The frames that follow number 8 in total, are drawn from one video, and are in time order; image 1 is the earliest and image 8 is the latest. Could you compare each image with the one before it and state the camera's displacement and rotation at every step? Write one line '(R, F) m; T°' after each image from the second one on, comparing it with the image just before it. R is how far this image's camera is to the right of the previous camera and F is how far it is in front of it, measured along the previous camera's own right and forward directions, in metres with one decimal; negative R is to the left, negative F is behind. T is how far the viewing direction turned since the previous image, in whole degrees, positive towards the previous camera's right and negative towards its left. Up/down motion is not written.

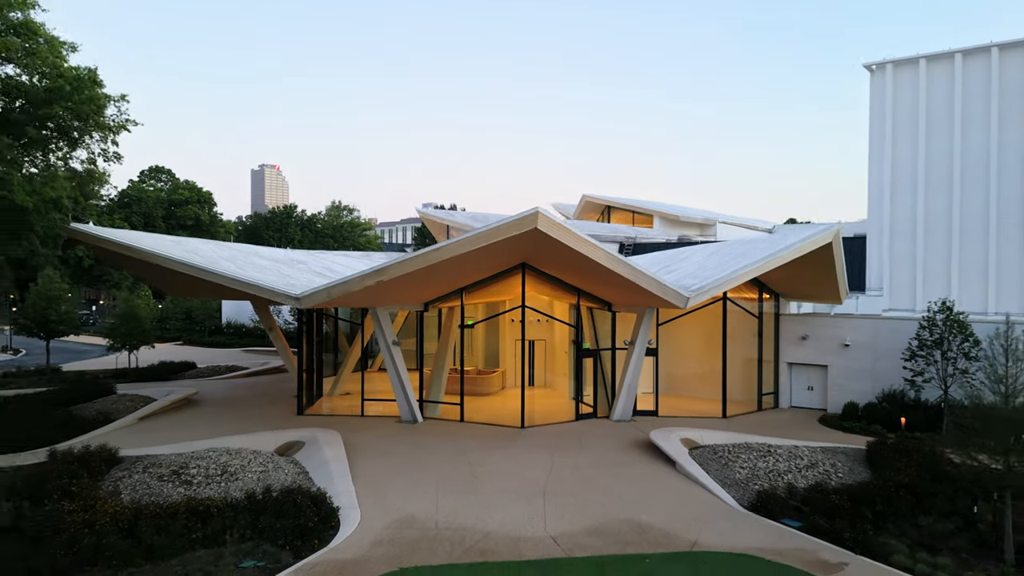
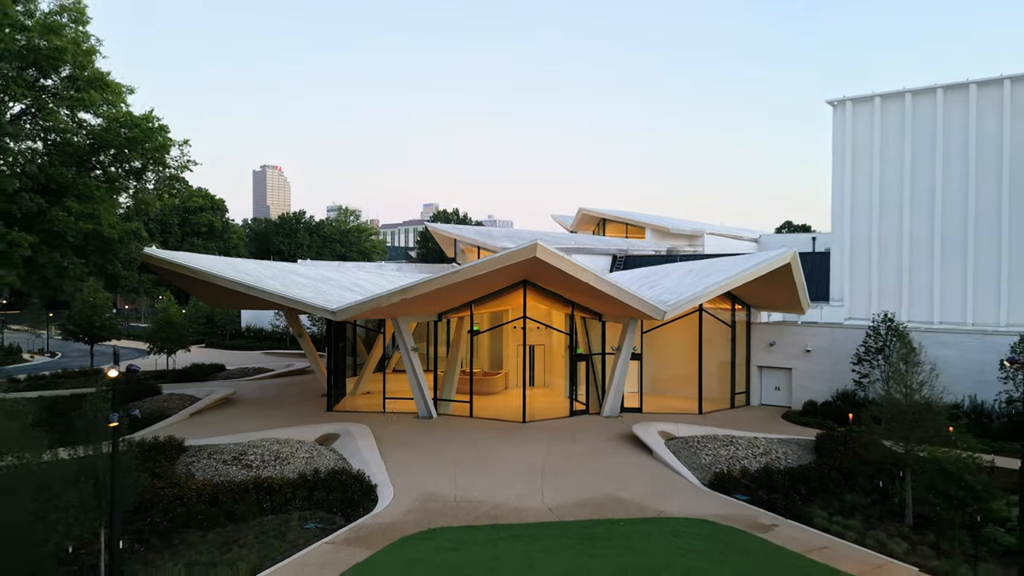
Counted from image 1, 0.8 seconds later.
(-0.1, -2.3) m; 0°
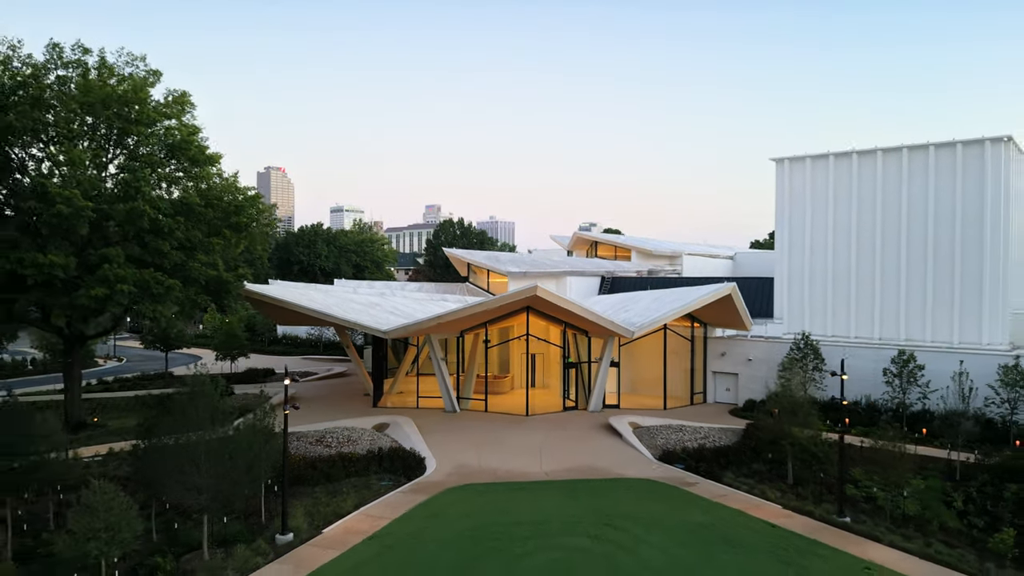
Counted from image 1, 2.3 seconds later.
(-0.2, -5.2) m; 0°
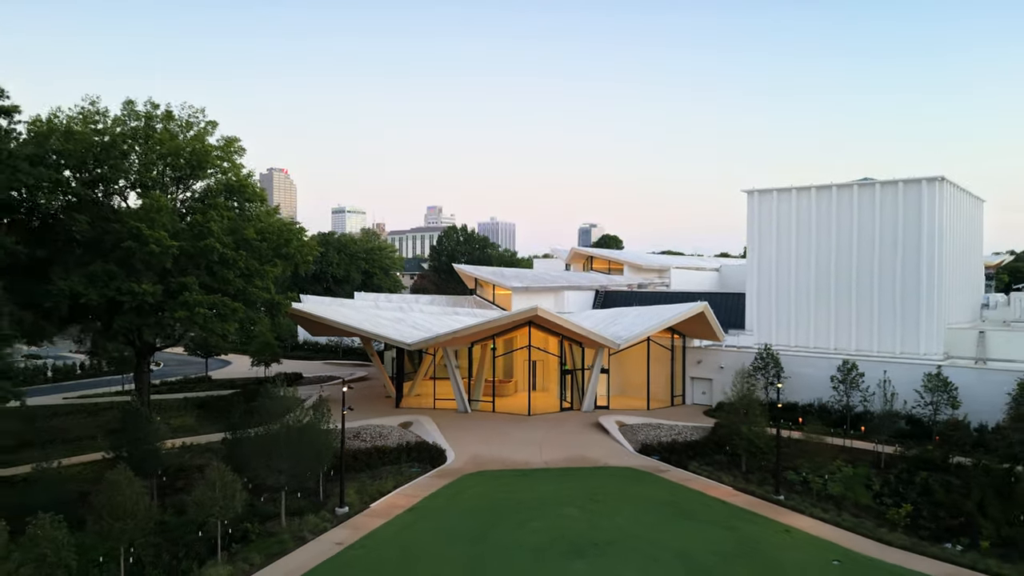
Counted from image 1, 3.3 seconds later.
(-0.2, -3.7) m; 0°
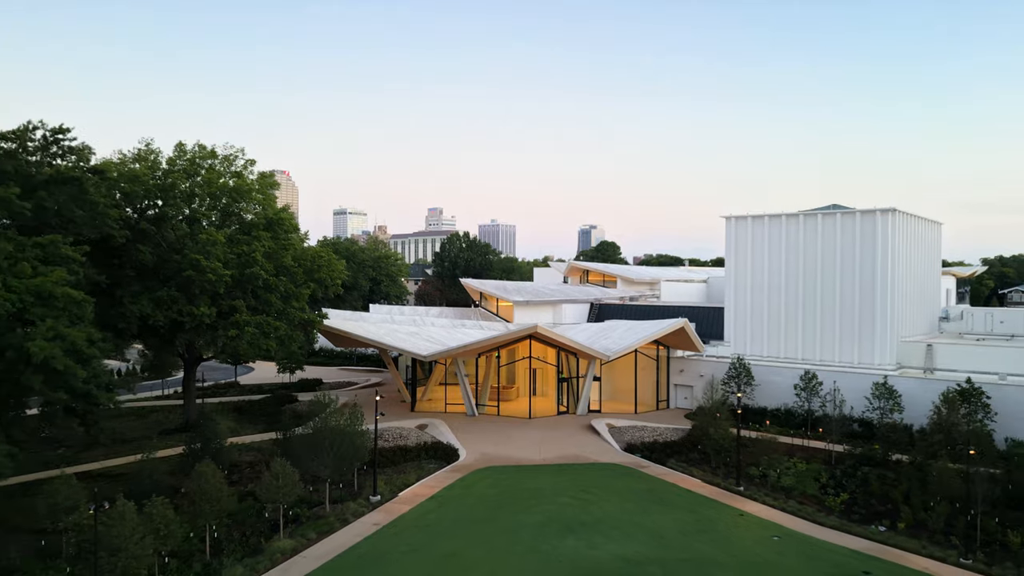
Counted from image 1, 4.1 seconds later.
(-0.1, -3.4) m; 0°
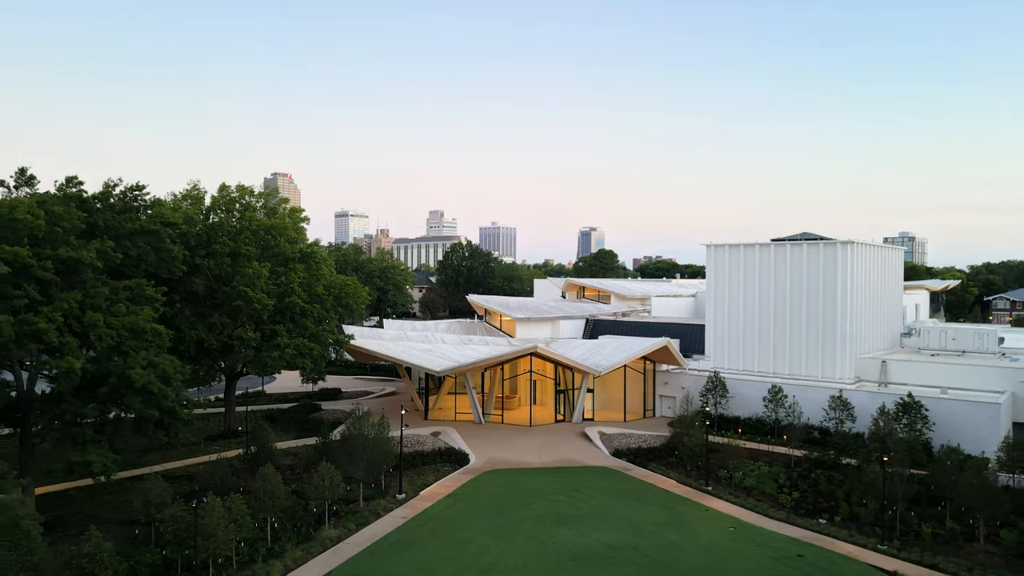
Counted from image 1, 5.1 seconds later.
(-0.2, -3.8) m; 0°
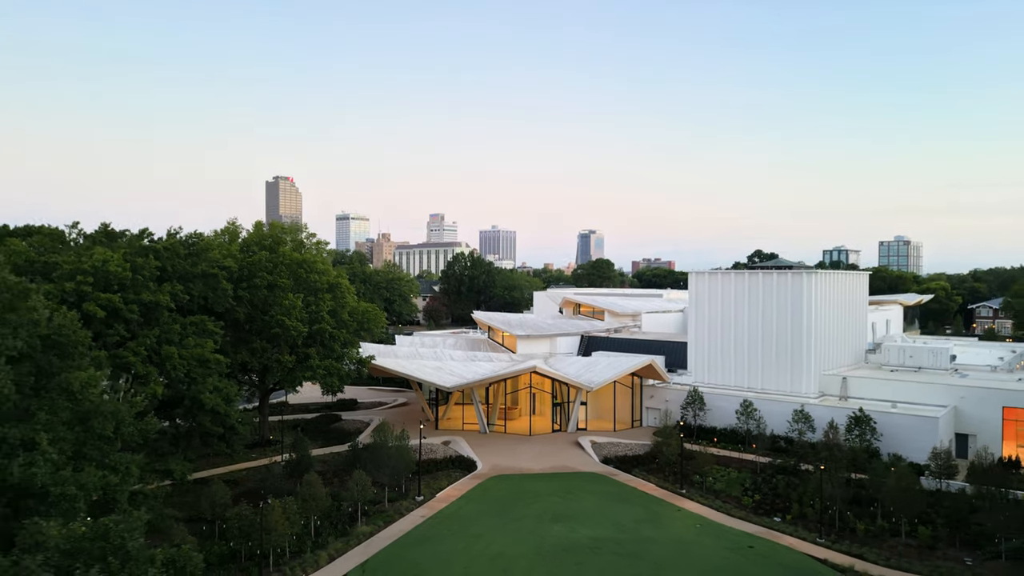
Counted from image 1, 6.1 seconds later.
(-0.1, -4.1) m; 0°
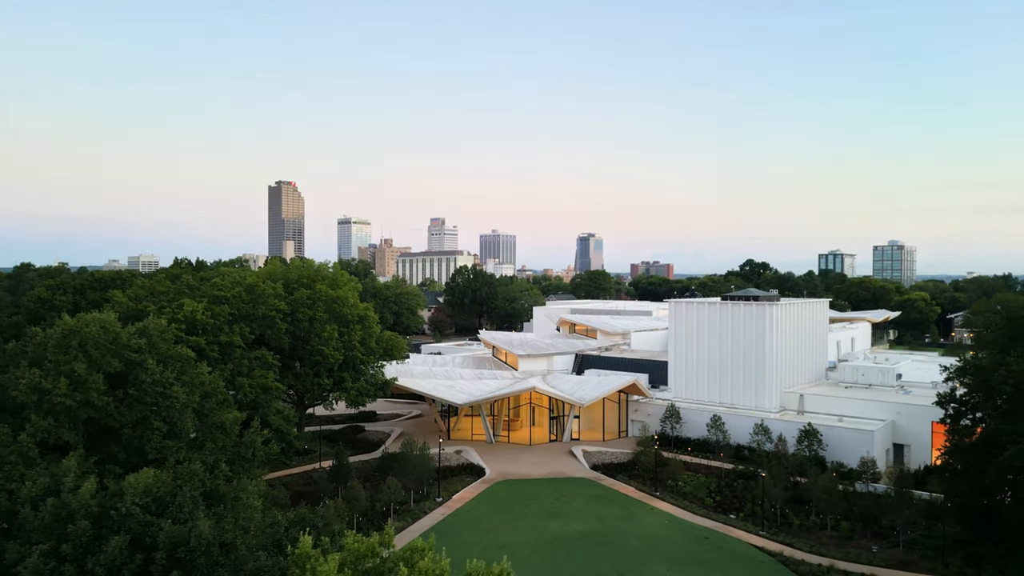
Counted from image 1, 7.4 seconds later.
(-0.2, -5.9) m; 0°
